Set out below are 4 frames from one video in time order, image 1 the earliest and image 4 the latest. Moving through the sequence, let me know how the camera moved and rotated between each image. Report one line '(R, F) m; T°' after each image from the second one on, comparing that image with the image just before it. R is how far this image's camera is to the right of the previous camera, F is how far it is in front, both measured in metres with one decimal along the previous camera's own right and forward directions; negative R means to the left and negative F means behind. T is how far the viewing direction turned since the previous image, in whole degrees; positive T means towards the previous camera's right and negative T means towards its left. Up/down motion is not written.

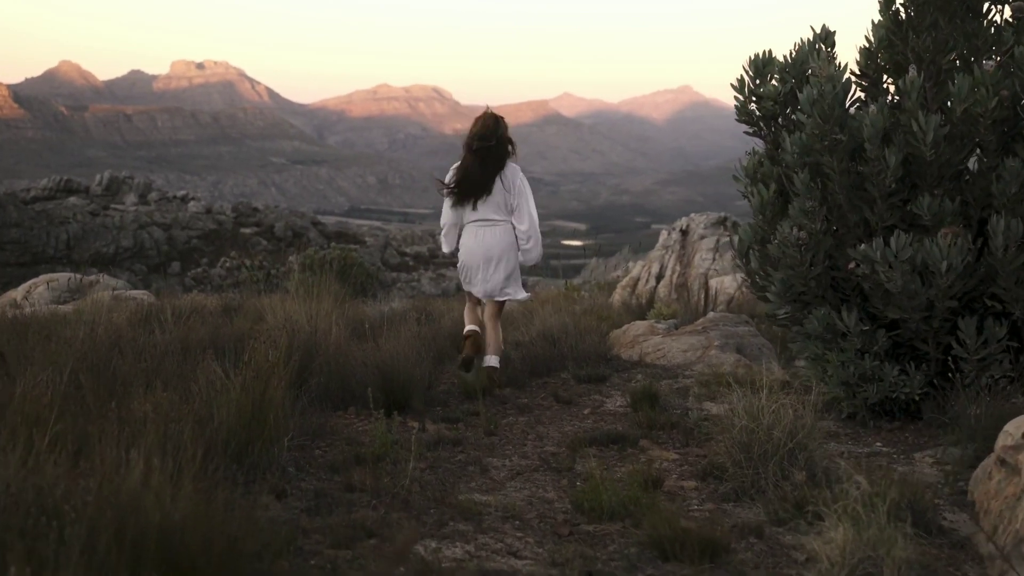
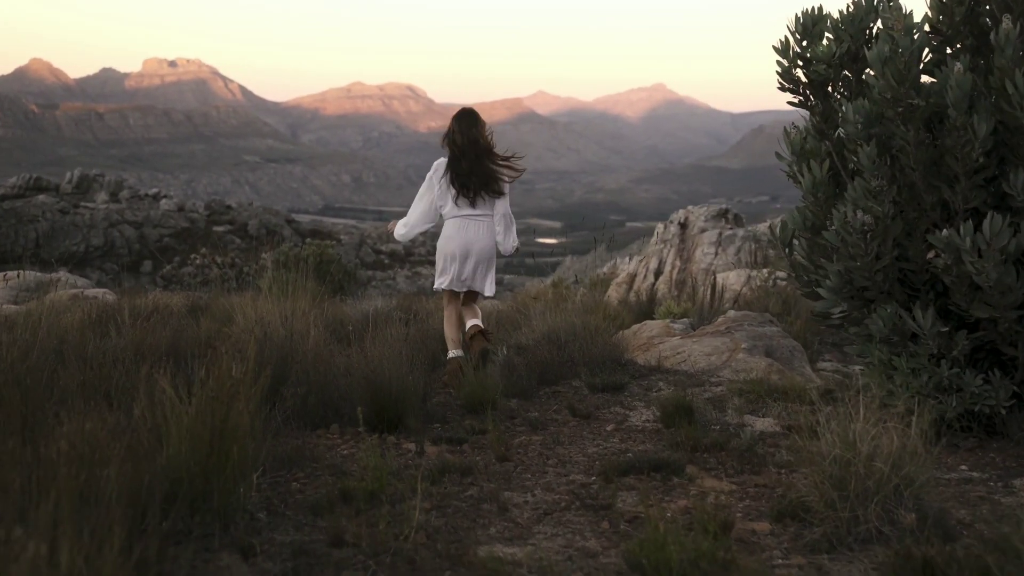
(-0.2, +0.8) m; +2°
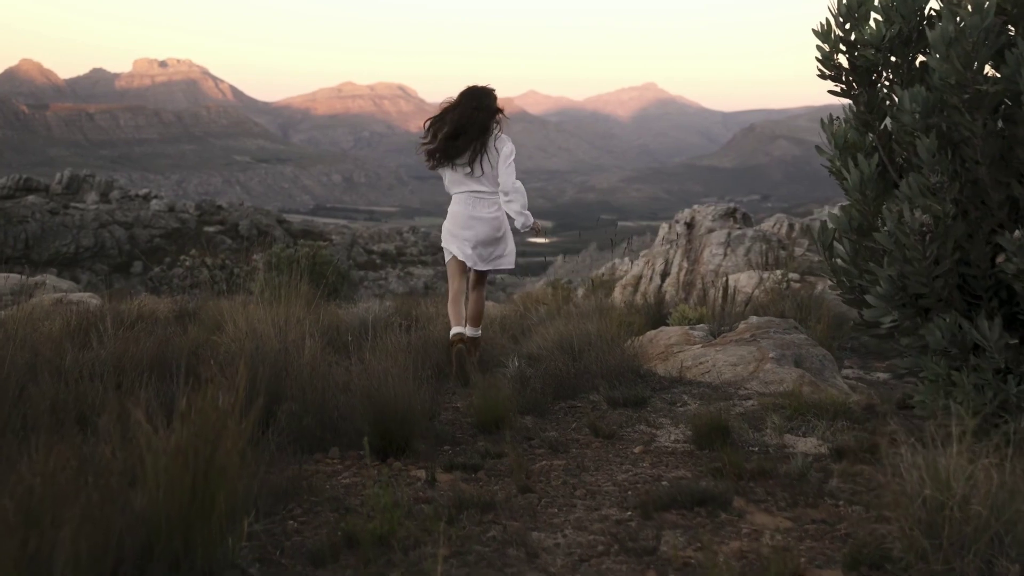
(-0.1, +0.4) m; +1°
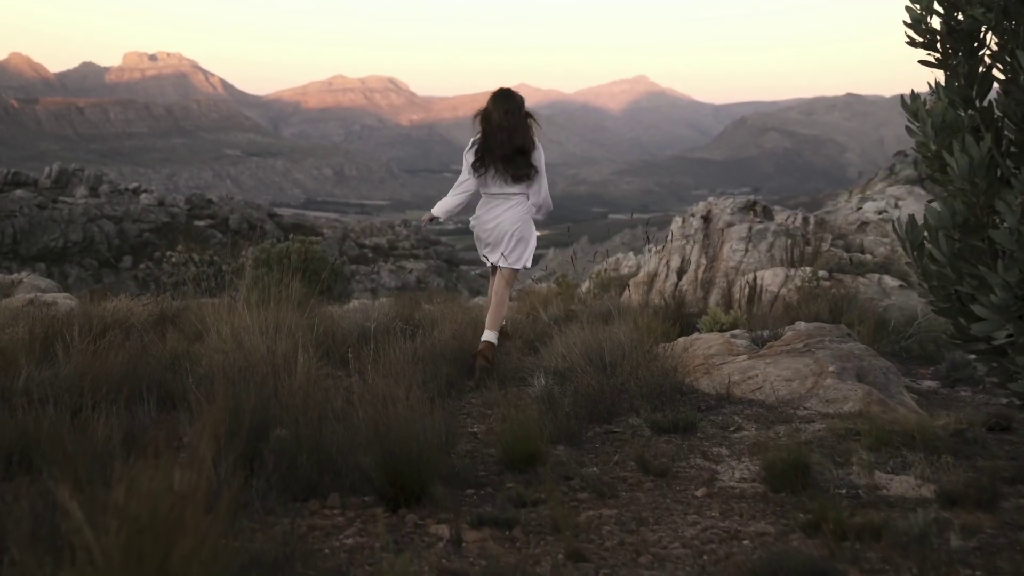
(-0.2, +0.8) m; +1°
